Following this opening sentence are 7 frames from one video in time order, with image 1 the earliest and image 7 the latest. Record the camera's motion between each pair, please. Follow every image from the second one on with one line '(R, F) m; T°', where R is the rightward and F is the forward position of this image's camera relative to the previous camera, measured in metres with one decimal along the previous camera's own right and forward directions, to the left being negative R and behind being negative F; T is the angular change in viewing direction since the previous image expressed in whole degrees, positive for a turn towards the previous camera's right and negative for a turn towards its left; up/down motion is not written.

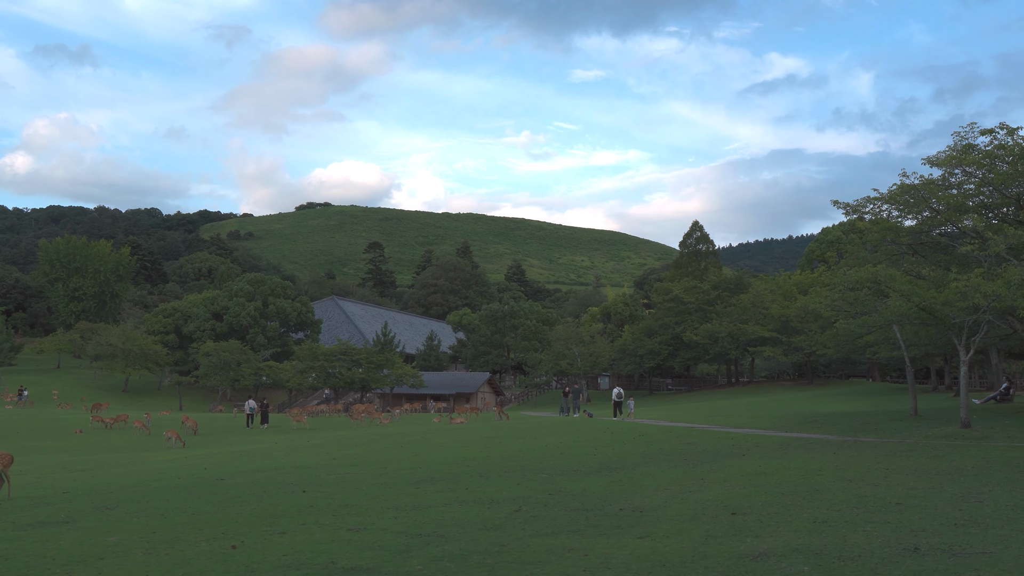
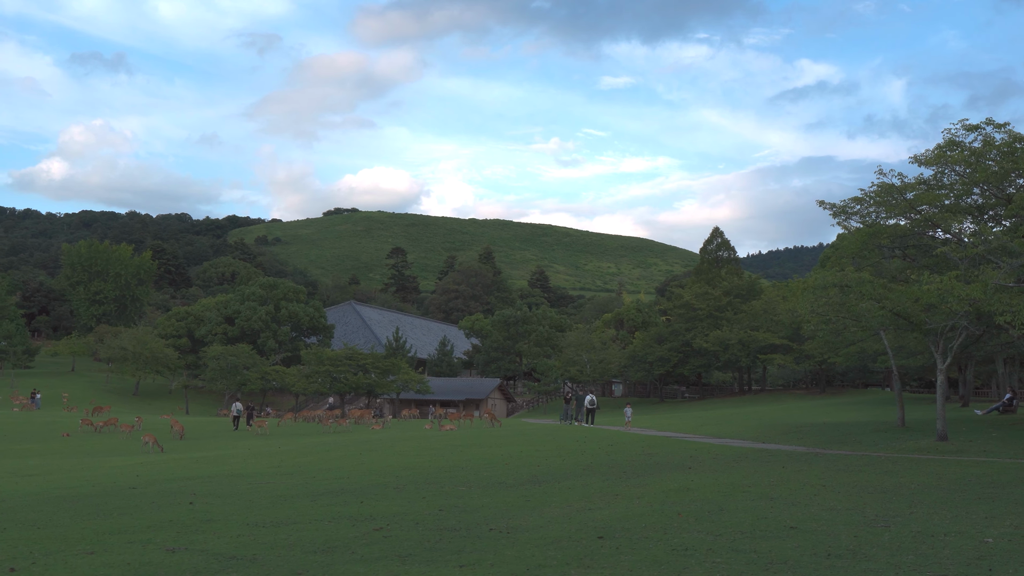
(+1.4, +0.7) m; -1°
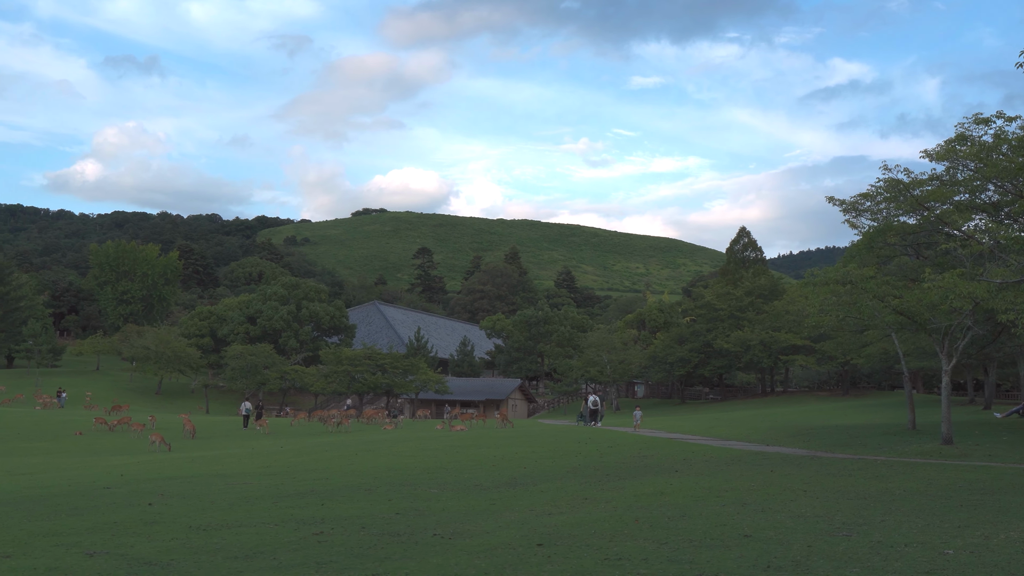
(+0.7, +0.3) m; -2°
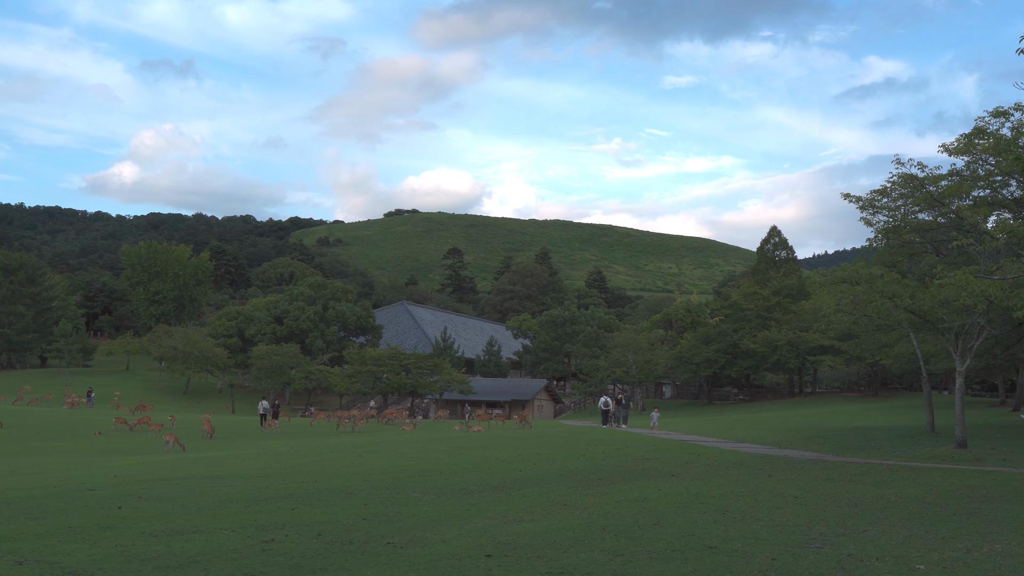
(+0.6, +0.3) m; -2°
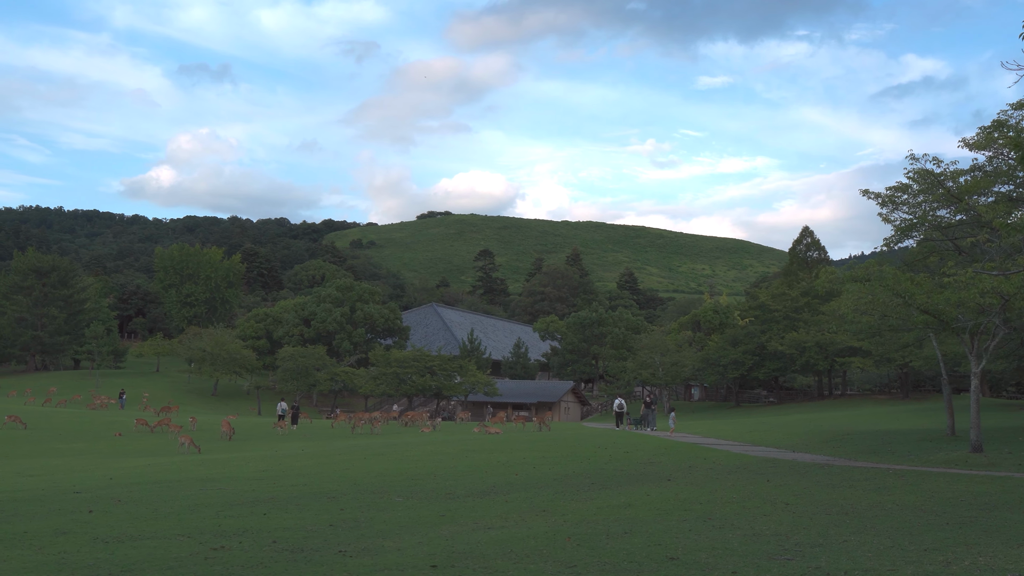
(+0.6, +0.3) m; -2°
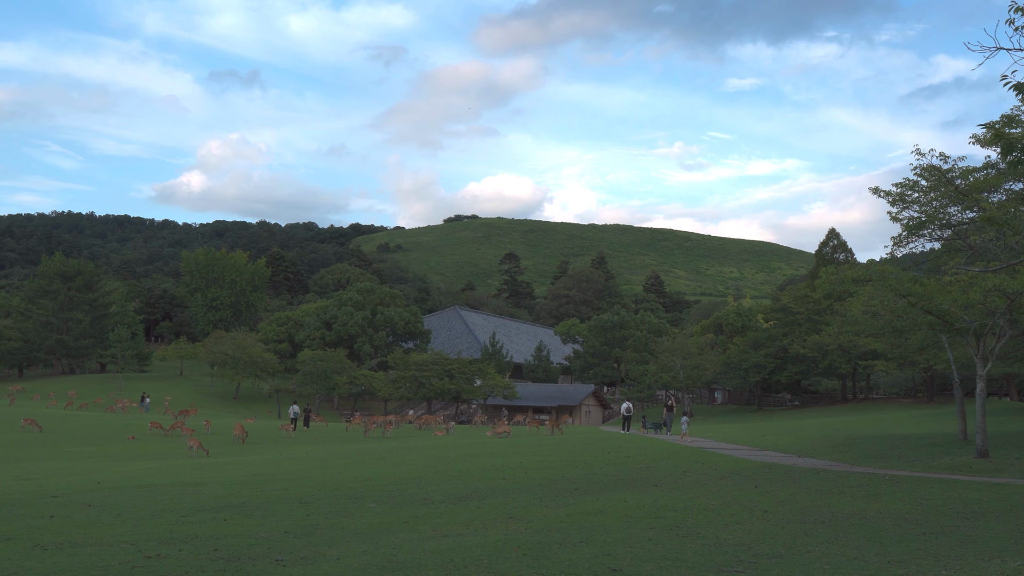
(+0.6, +0.2) m; -2°
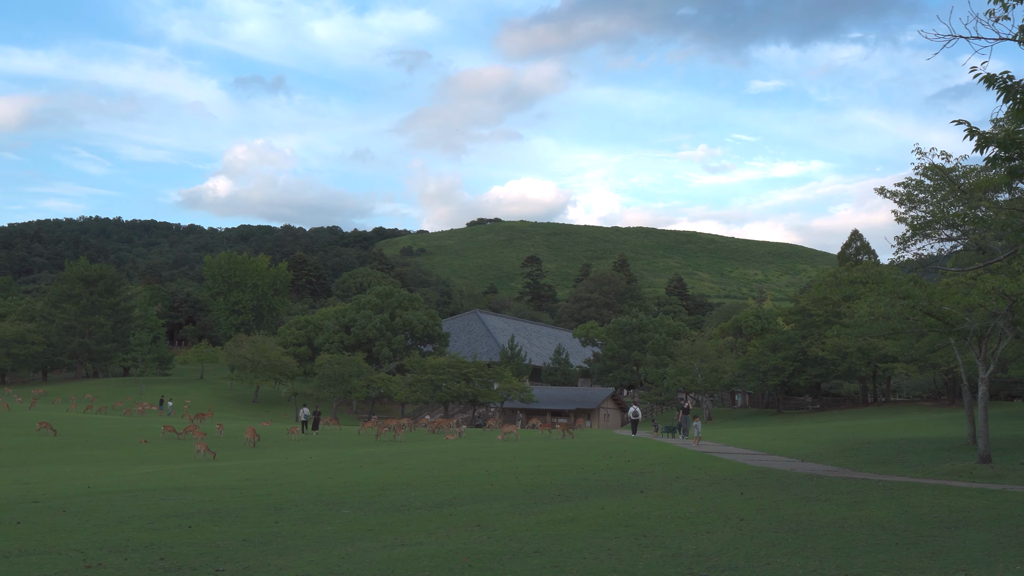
(+0.6, +0.2) m; -1°
